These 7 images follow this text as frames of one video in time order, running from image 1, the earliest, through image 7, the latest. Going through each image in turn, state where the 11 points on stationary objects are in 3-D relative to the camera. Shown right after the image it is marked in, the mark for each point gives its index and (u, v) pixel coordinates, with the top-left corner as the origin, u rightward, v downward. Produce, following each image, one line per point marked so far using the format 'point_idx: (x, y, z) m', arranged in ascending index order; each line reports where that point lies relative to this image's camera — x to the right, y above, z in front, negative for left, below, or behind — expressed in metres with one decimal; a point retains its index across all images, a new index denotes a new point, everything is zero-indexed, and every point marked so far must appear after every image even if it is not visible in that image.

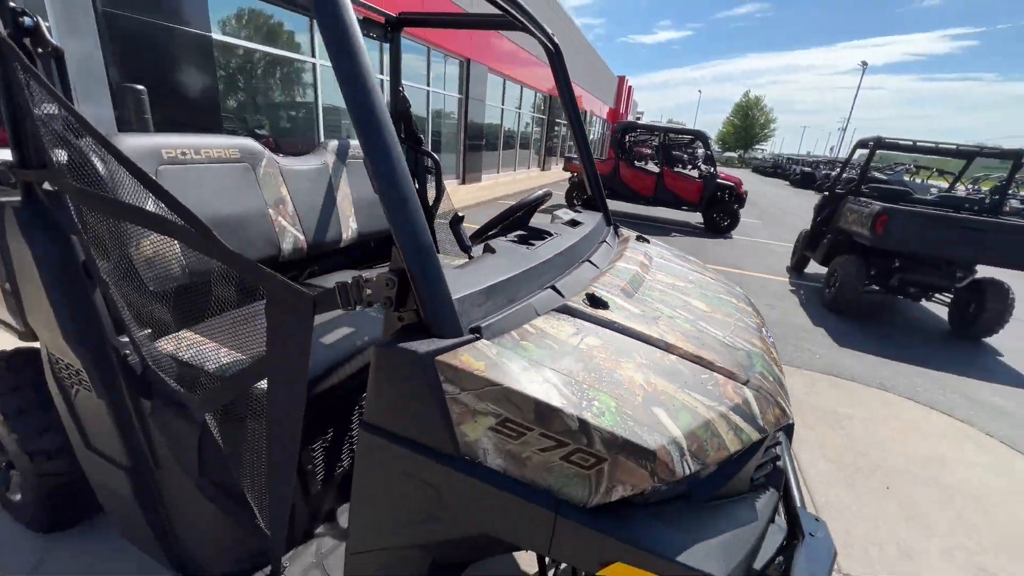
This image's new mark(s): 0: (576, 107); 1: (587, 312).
0: (+0.3, +1.0, +2.2) m
1: (+0.2, -0.1, +1.1) m
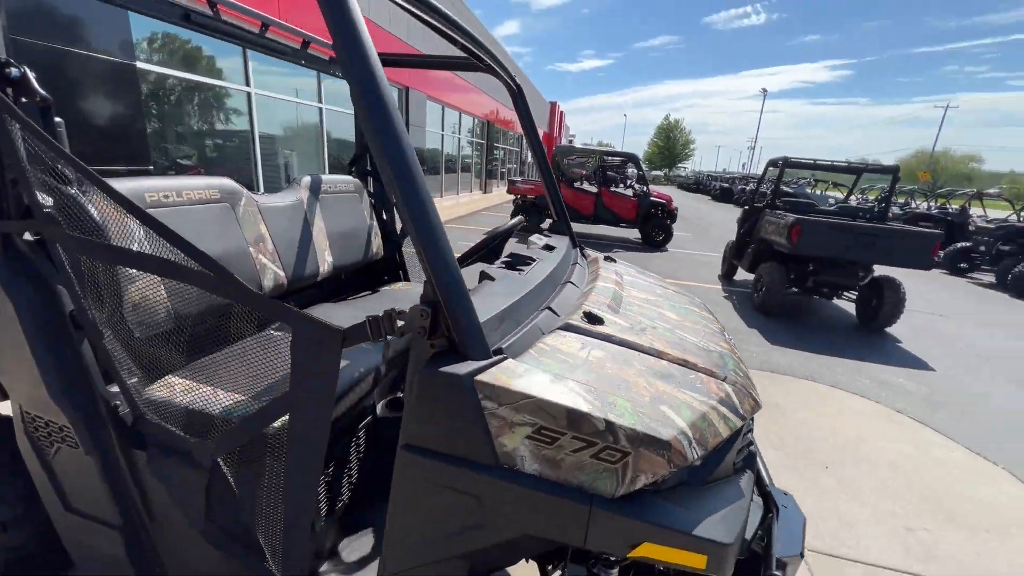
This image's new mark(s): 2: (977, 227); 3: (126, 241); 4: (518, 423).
0: (+0.1, +0.8, +2.4) m
1: (+0.2, -0.1, +1.3) m
2: (+13.0, +1.7, +12.0) m
3: (-1.1, +0.1, +1.2) m
4: (0.0, -0.3, +1.0) m
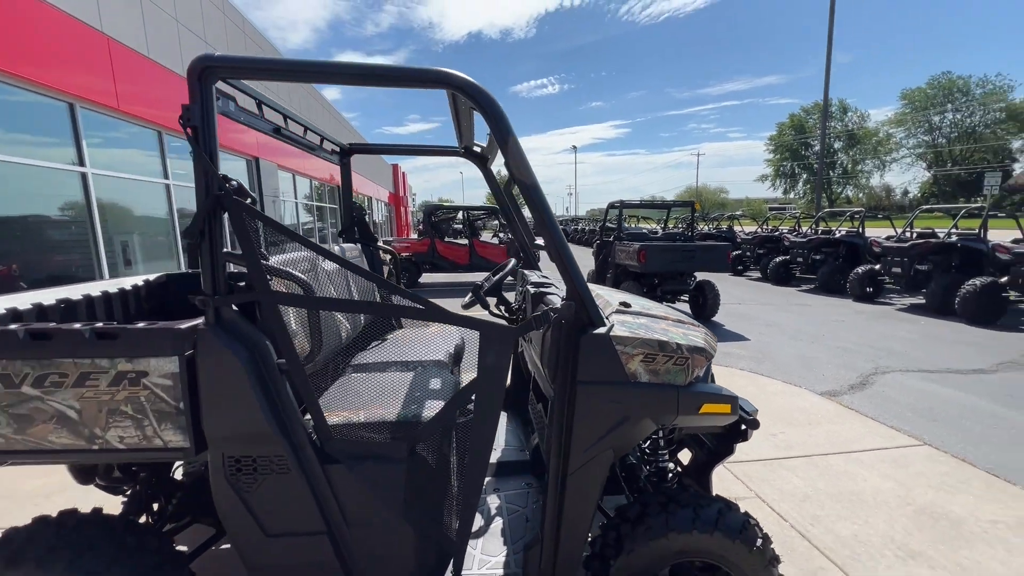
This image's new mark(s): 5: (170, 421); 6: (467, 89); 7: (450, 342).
0: (-0.1, +0.6, +3.3) m
1: (+0.6, -0.1, +2.2) m
2: (+8.9, +1.9, +16.6) m
3: (-0.7, 0.0, +1.7) m
4: (+0.5, -0.3, +1.8) m
5: (-1.2, -0.5, +1.6) m
6: (-0.2, +0.8, +1.7) m
7: (-0.3, -0.2, +1.8) m
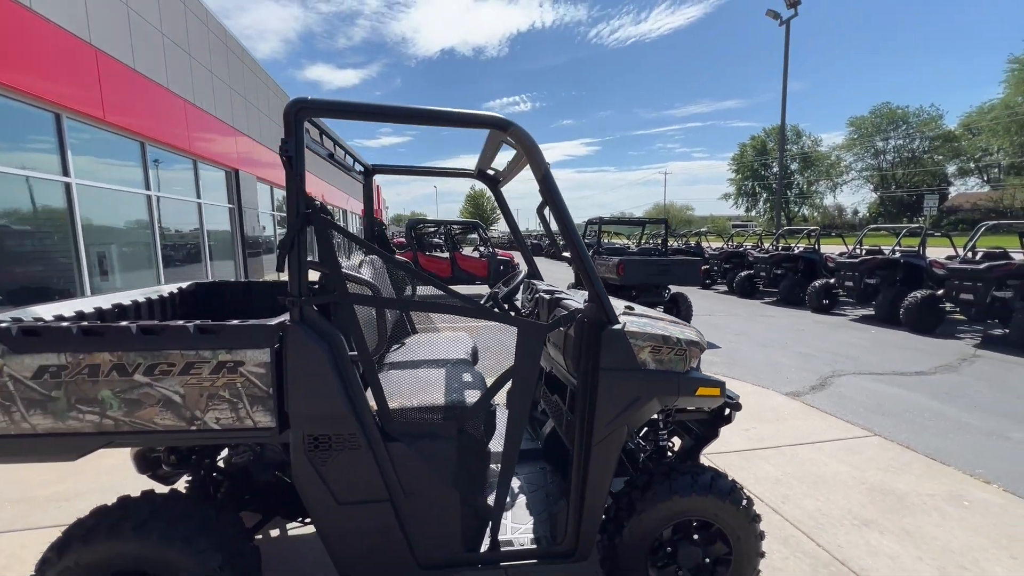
0: (0.0, +0.6, +3.7) m
1: (+0.7, -0.1, +2.5) m
2: (+8.1, +1.4, +17.5) m
3: (-0.5, -0.1, +2.0) m
4: (+0.7, -0.3, +2.1) m
5: (-1.1, -0.5, +1.8) m
6: (0.0, +0.8, +2.1) m
7: (-0.1, -0.2, +2.1) m
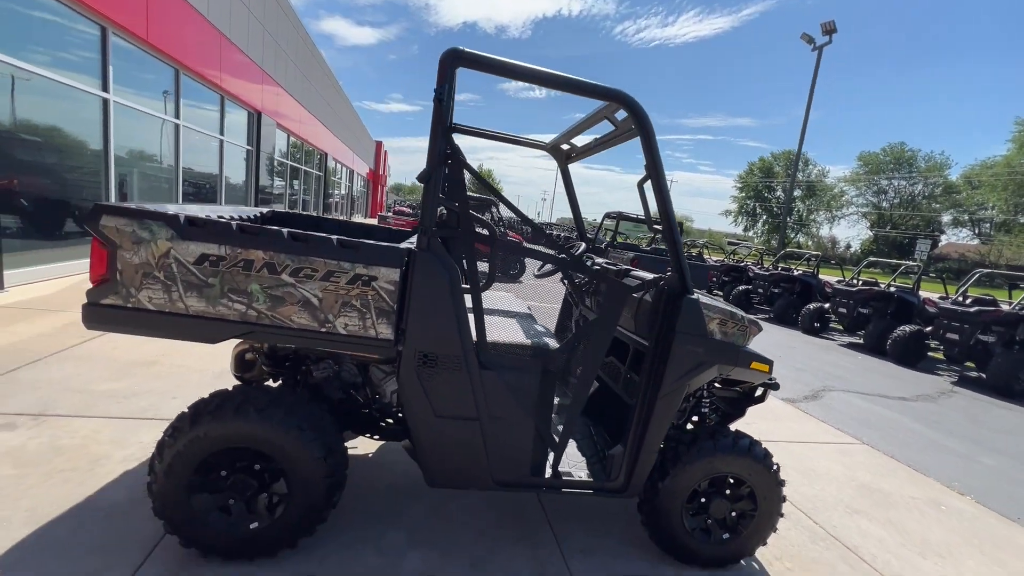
0: (+0.6, +0.8, +3.9) m
1: (+1.2, 0.0, +2.8) m
2: (+8.4, +1.0, +17.9) m
3: (0.0, +0.2, +2.2) m
4: (+1.1, -0.2, +2.4) m
5: (-0.6, -0.1, +2.0) m
6: (+0.6, +1.0, +2.3) m
7: (+0.4, 0.0, +2.4) m
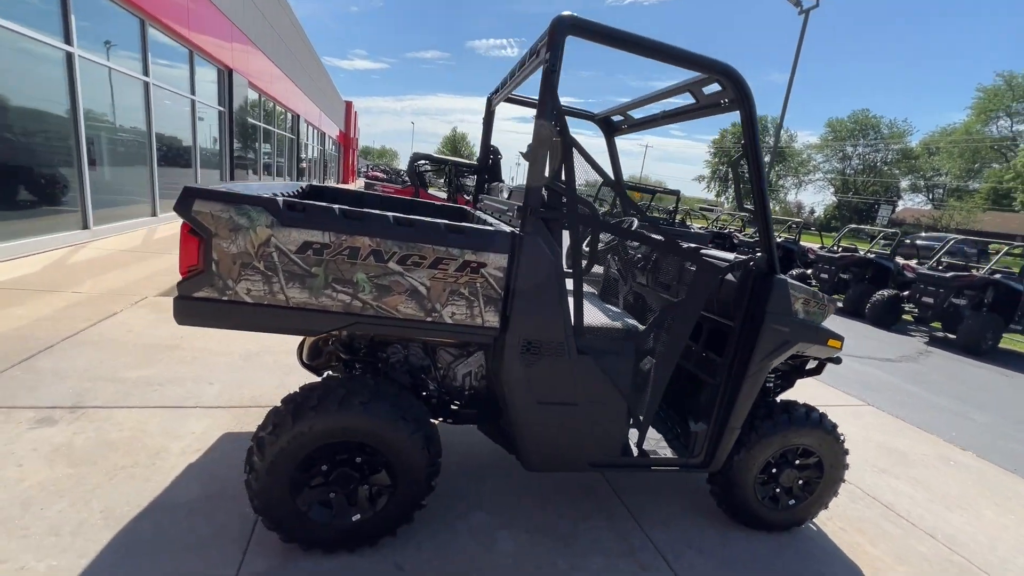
0: (+1.0, +1.0, +3.8) m
1: (+1.6, +0.1, +2.8) m
2: (+7.9, +2.4, +18.2) m
3: (+0.5, +0.3, +2.1) m
4: (+1.6, 0.0, +2.4) m
5: (-0.1, -0.1, +2.0) m
6: (+1.1, +1.1, +2.2) m
7: (+0.9, +0.1, +2.3) m
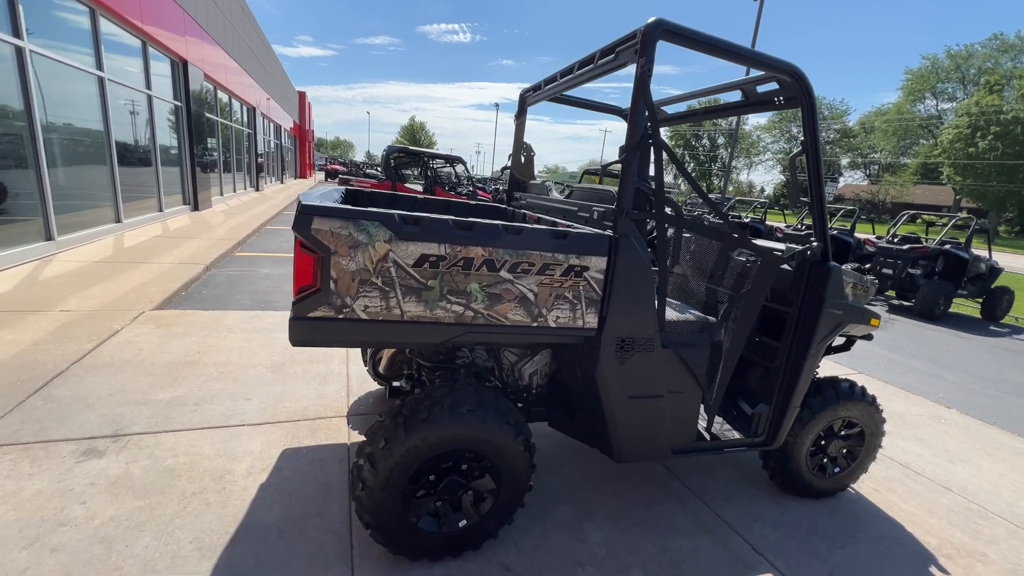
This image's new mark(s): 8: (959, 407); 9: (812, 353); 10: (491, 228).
0: (+1.2, +1.1, +3.9) m
1: (+2.0, +0.2, +3.0) m
2: (+6.9, +3.2, +18.8) m
3: (+0.9, +0.3, +2.2) m
4: (+2.0, 0.0, +2.6) m
5: (+0.4, -0.1, +2.0) m
6: (+1.5, +1.1, +2.3) m
7: (+1.3, +0.1, +2.5) m
8: (+5.3, -1.4, +5.1) m
9: (+1.8, -0.4, +2.6) m
10: (-0.1, +0.3, +1.8) m
